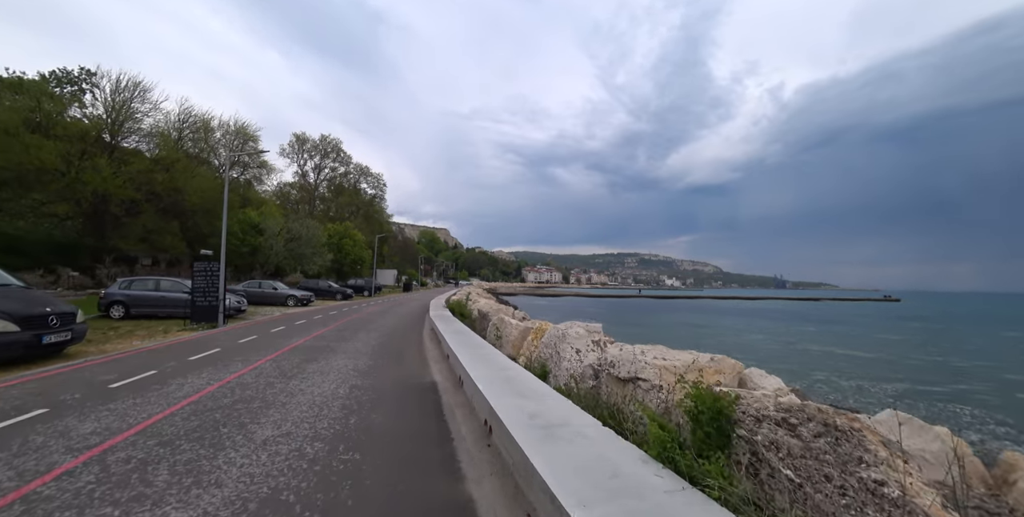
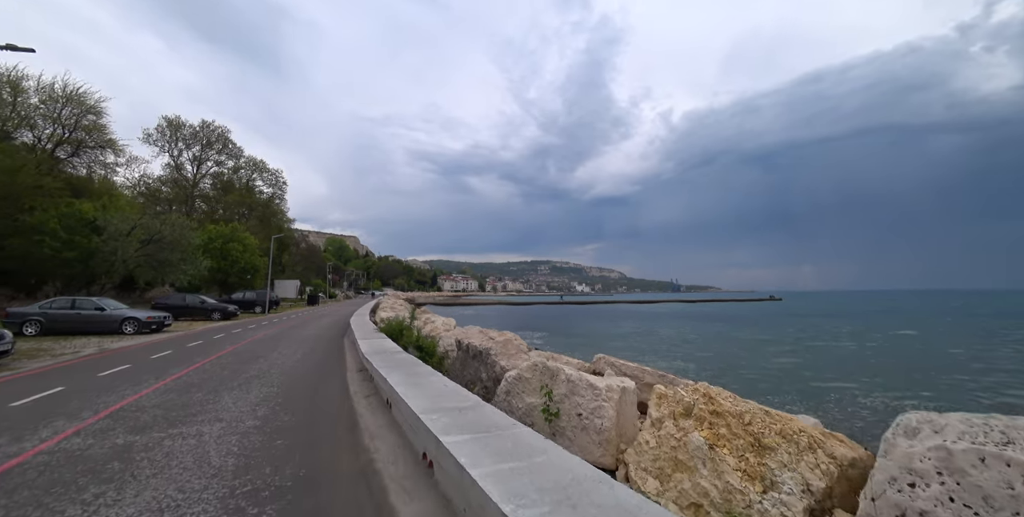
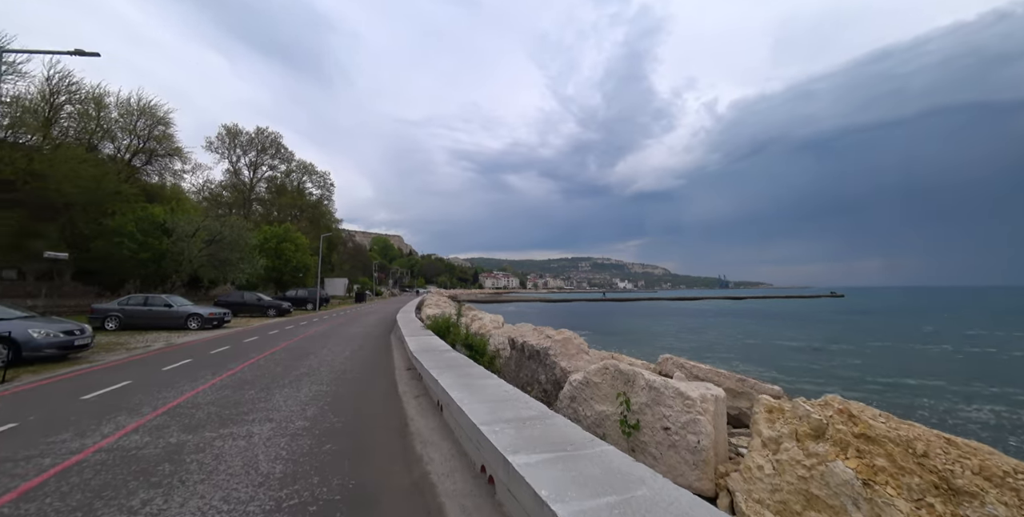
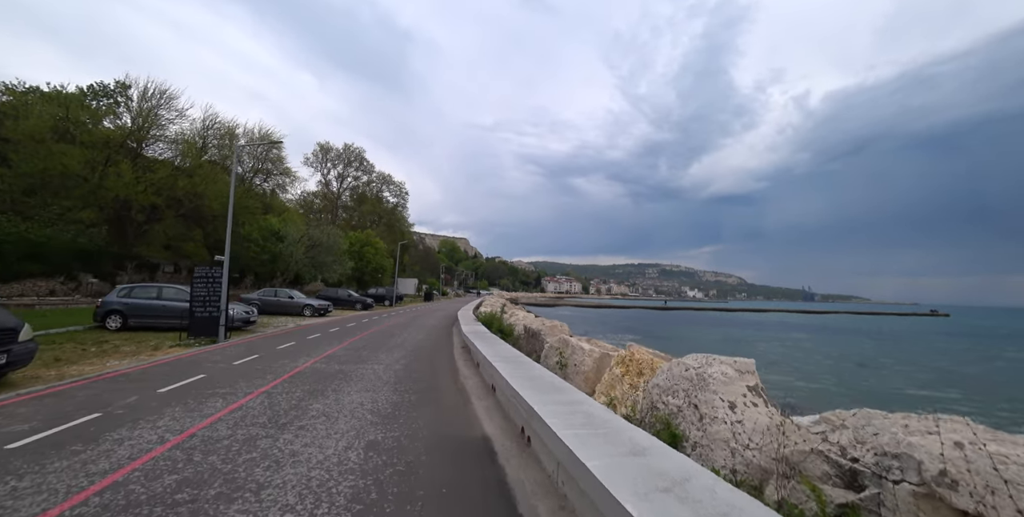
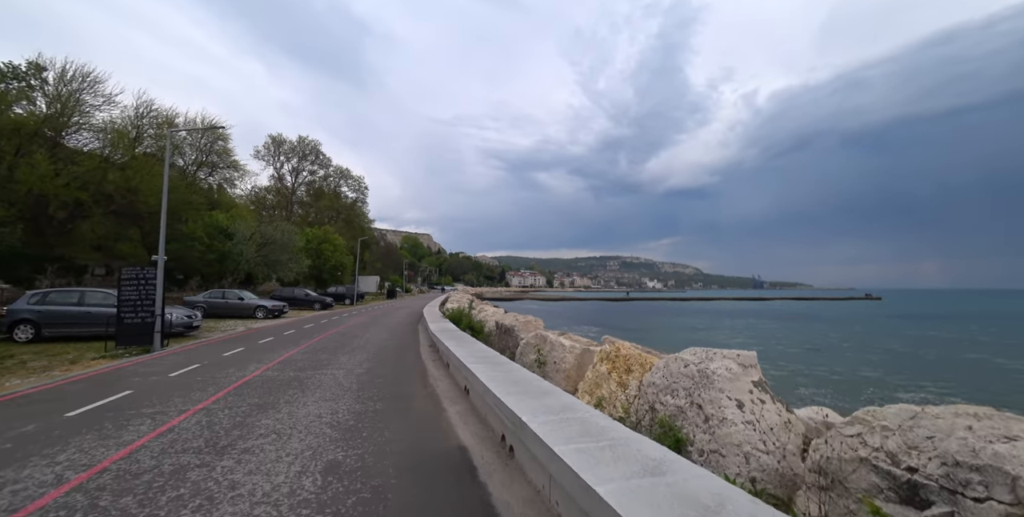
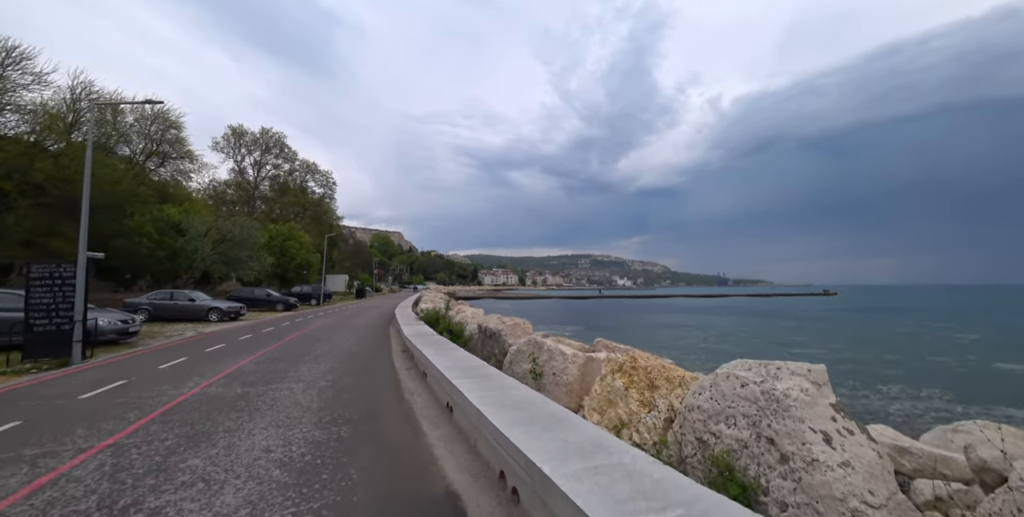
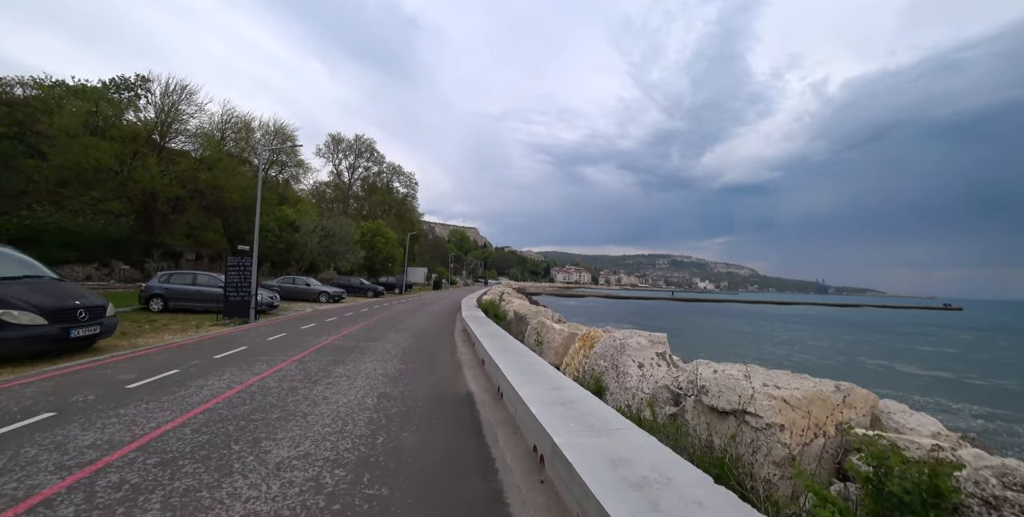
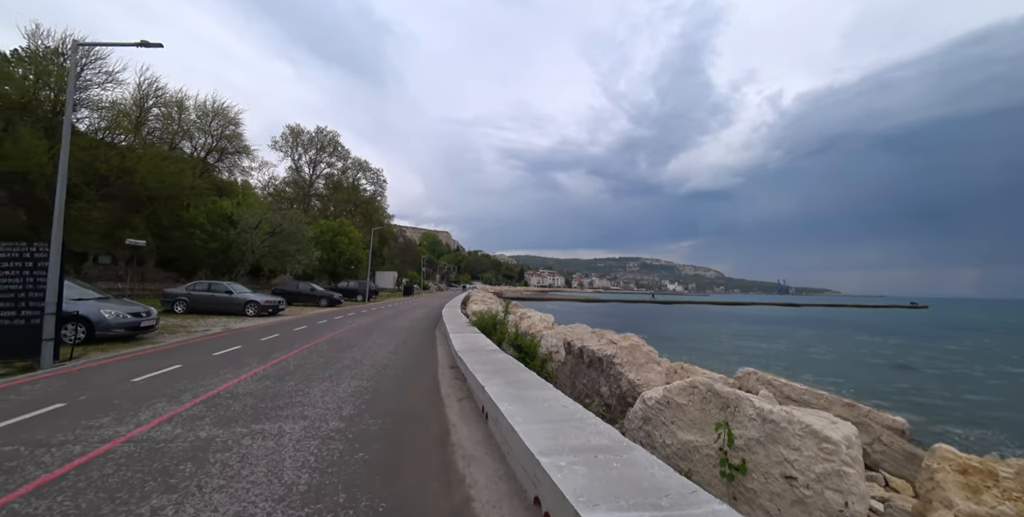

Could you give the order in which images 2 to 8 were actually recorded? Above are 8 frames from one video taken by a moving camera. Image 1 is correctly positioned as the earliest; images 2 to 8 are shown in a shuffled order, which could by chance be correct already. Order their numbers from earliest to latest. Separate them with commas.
7, 4, 5, 6, 2, 3, 8
